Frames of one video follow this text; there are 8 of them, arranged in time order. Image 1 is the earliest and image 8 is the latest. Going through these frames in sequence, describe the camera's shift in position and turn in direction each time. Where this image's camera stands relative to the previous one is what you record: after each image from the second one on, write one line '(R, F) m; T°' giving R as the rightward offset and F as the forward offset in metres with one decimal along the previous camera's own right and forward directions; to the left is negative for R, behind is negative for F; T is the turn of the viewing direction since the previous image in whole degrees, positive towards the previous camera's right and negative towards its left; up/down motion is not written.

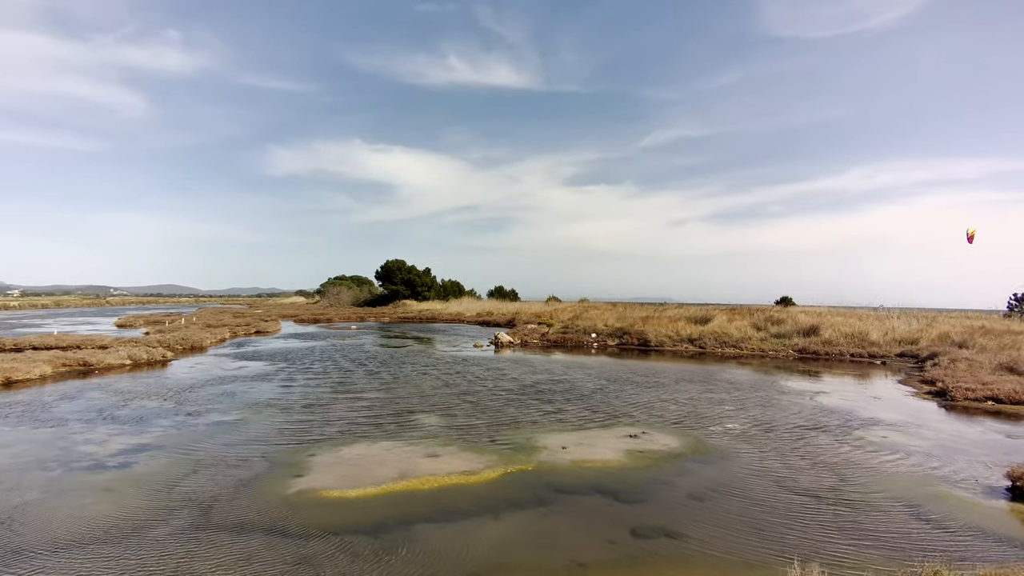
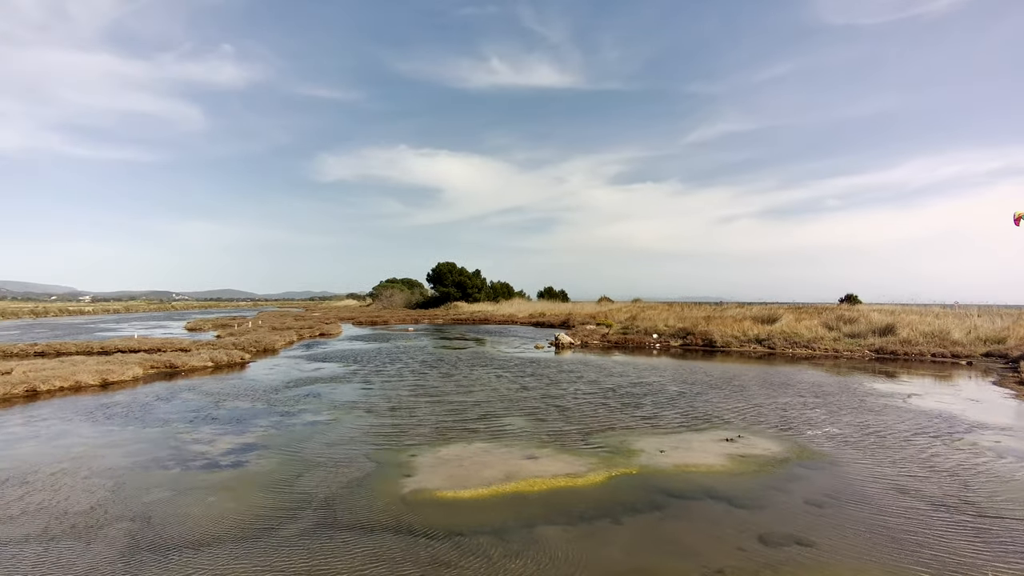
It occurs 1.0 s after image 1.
(-1.0, +0.1) m; -4°
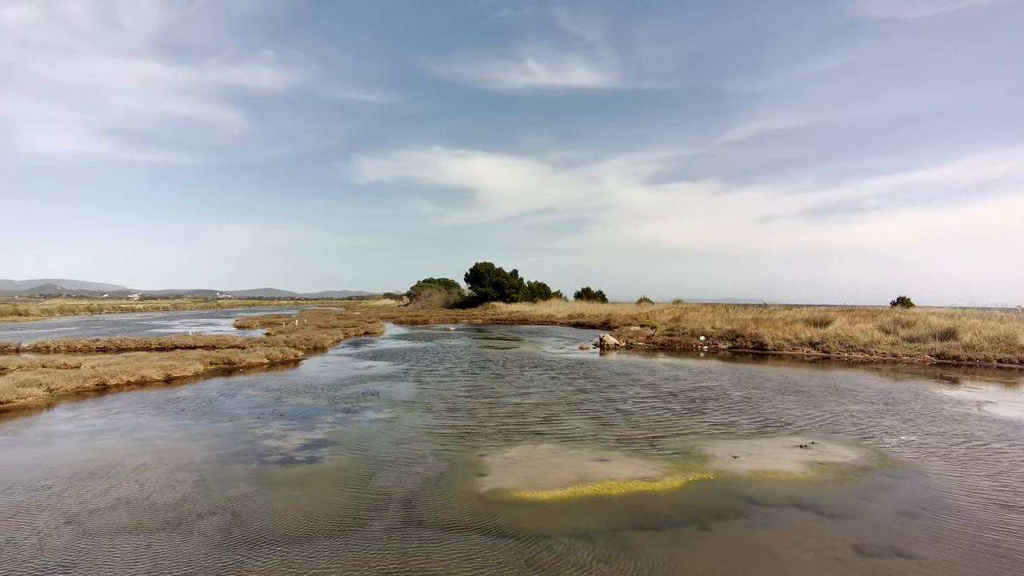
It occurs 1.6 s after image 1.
(-0.7, +0.1) m; -3°
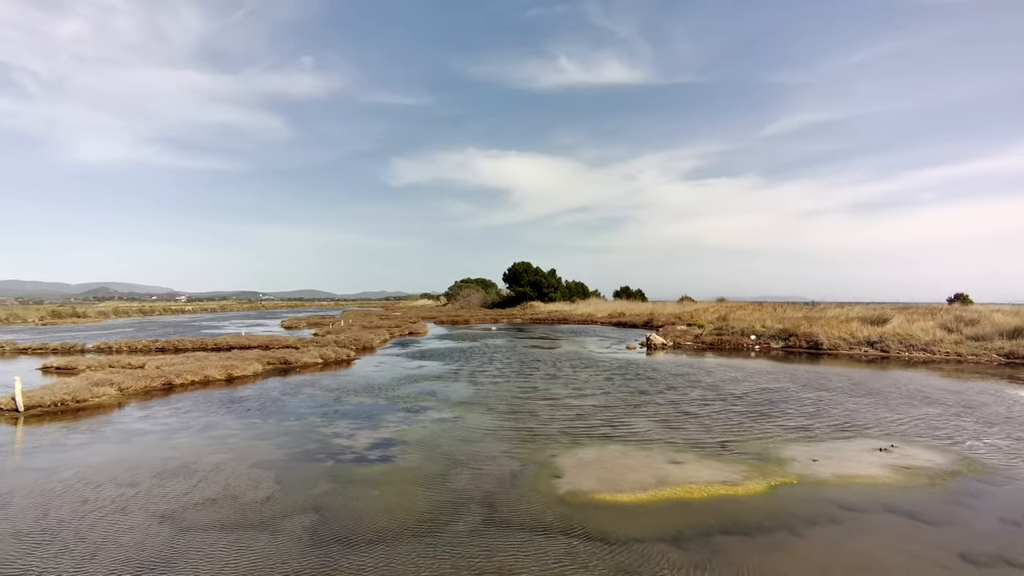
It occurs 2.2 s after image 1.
(-0.6, +0.1) m; -3°
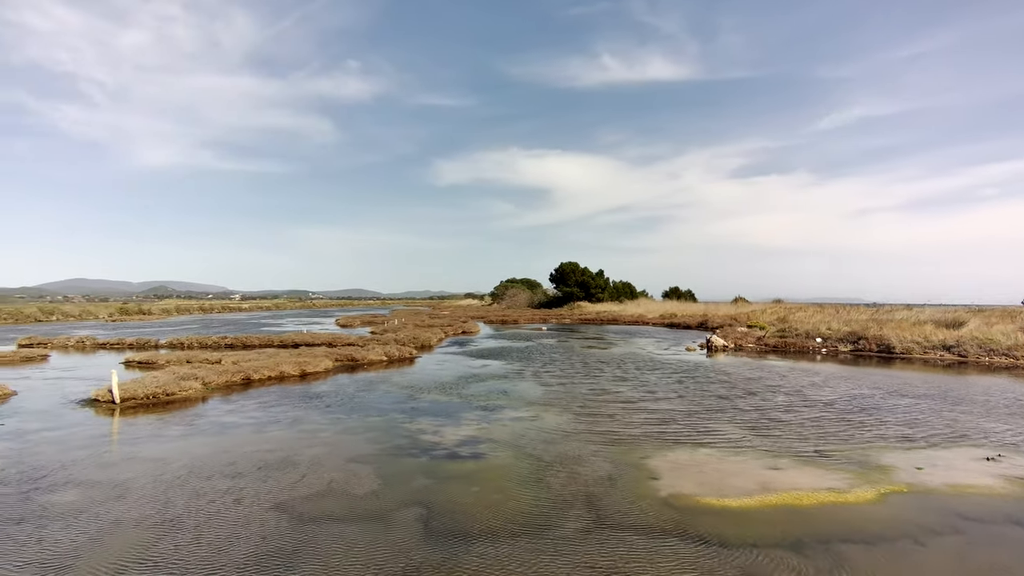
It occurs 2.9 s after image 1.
(-0.9, 0.0) m; -4°
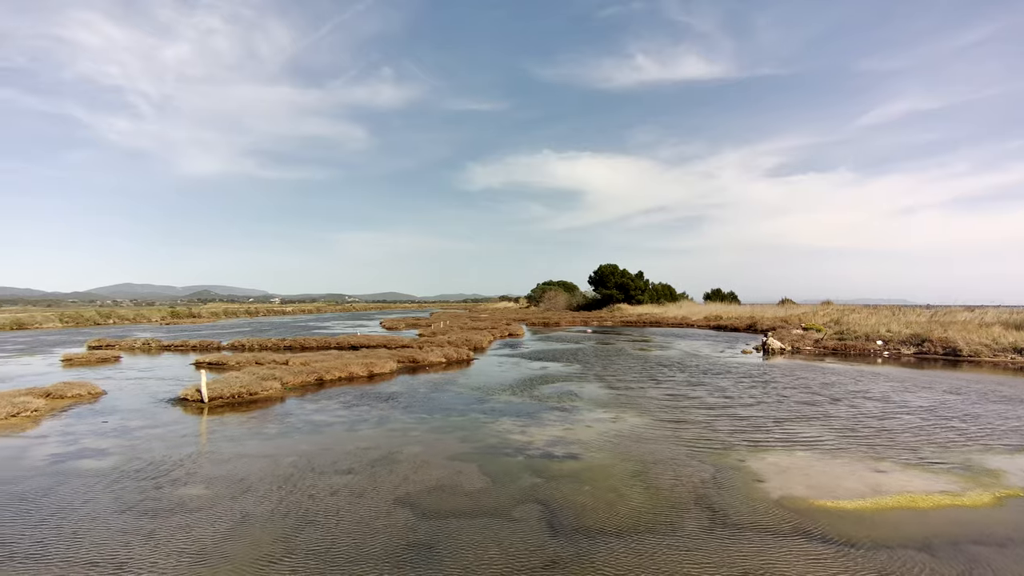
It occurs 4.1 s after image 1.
(-1.2, -0.2) m; -3°
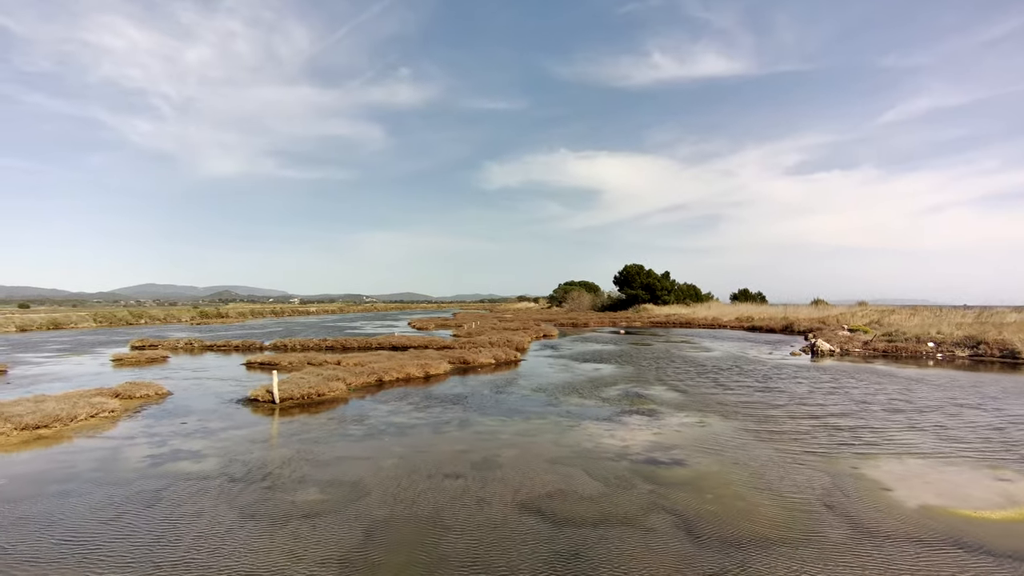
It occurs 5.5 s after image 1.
(-1.6, +0.1) m; -2°
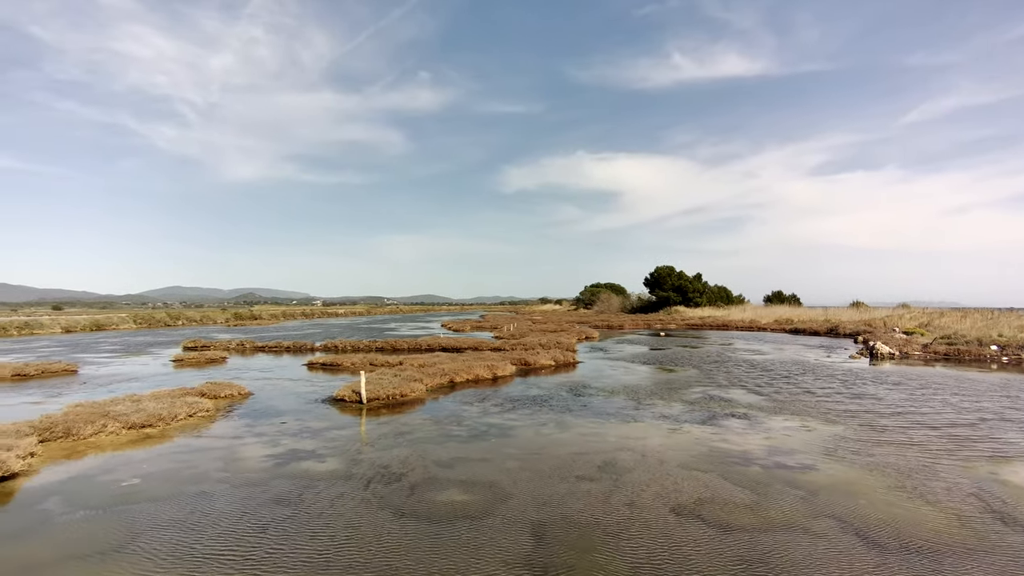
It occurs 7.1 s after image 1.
(-1.9, -0.1) m; -2°
